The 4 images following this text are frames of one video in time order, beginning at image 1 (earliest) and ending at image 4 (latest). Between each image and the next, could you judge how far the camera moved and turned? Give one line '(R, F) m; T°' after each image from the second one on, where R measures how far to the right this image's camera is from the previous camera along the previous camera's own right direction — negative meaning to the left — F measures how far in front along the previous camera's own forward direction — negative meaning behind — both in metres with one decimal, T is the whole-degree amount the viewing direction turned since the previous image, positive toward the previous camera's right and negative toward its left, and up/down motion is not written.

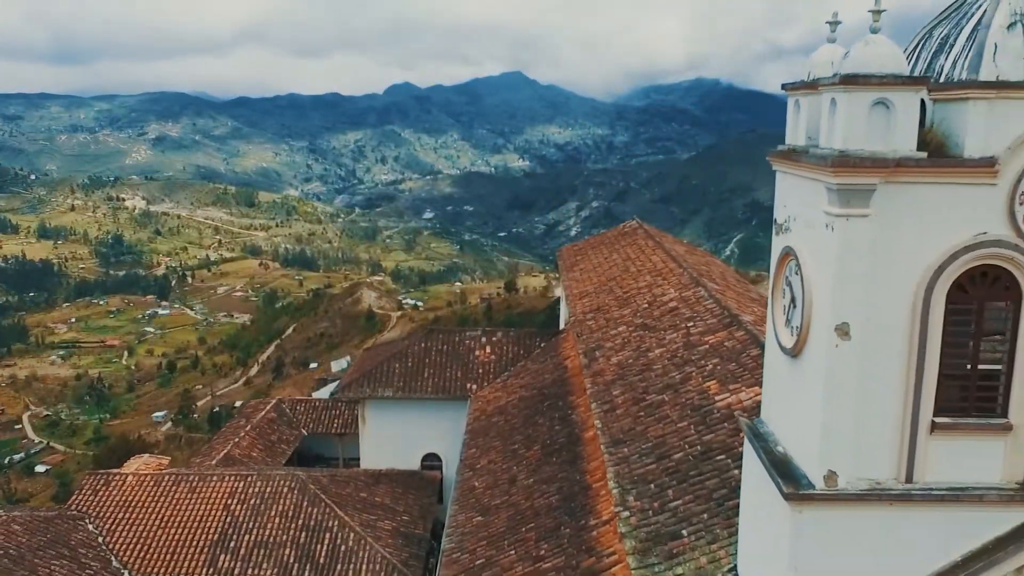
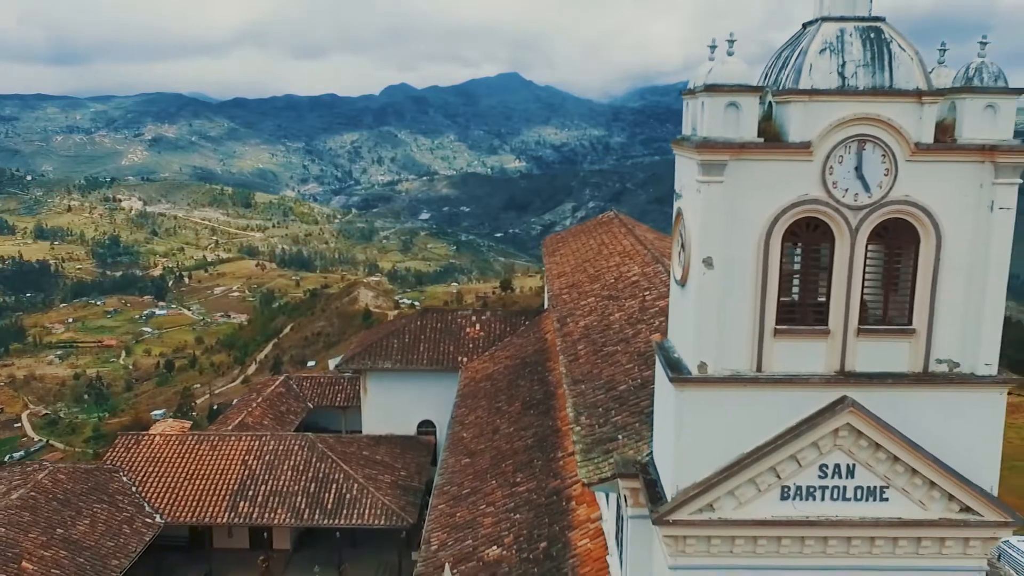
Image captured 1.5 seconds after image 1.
(+0.3, -2.5) m; 0°
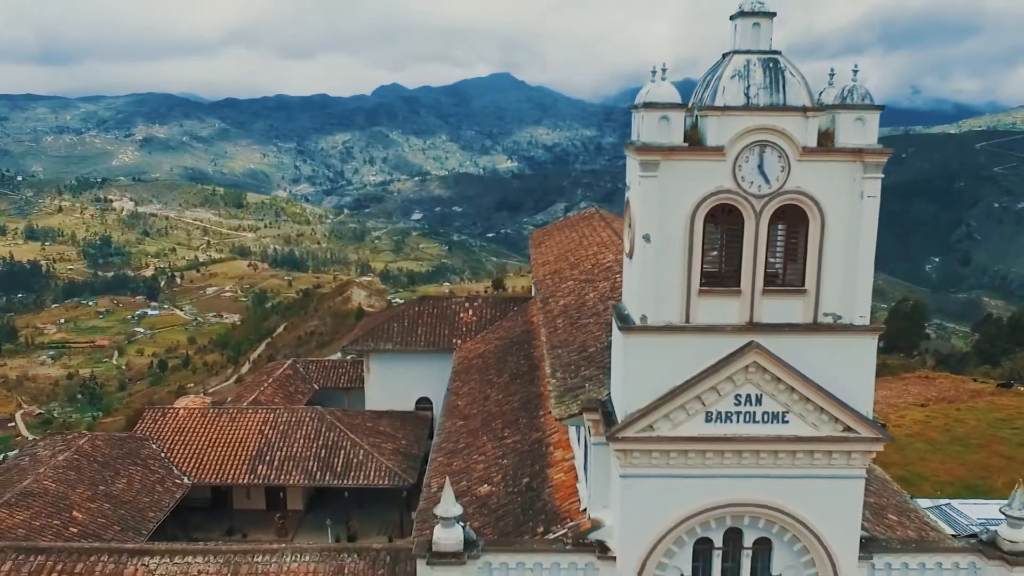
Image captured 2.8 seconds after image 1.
(+0.1, -2.6) m; +1°
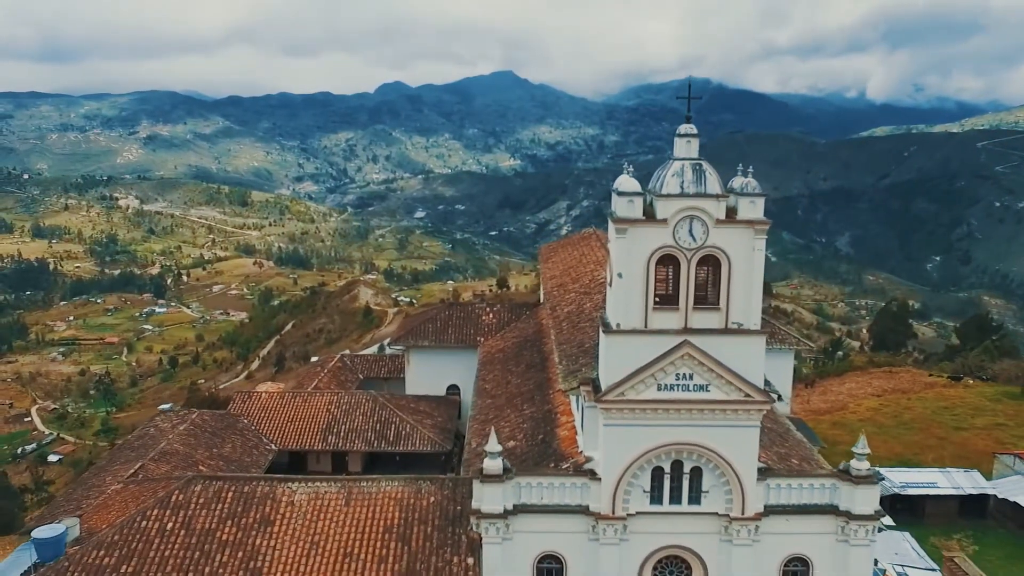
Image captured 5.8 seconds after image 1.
(-0.5, -6.6) m; 0°
